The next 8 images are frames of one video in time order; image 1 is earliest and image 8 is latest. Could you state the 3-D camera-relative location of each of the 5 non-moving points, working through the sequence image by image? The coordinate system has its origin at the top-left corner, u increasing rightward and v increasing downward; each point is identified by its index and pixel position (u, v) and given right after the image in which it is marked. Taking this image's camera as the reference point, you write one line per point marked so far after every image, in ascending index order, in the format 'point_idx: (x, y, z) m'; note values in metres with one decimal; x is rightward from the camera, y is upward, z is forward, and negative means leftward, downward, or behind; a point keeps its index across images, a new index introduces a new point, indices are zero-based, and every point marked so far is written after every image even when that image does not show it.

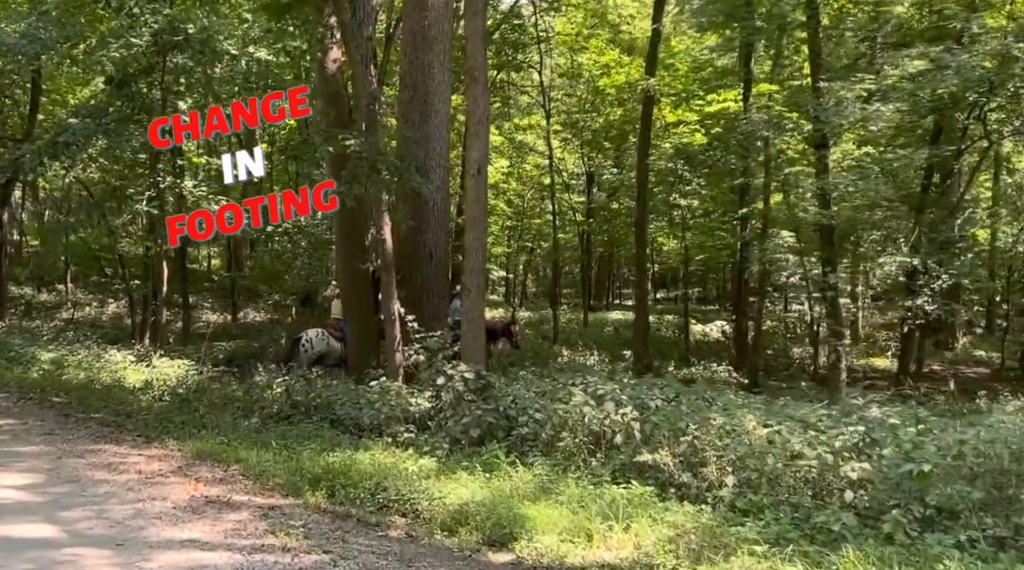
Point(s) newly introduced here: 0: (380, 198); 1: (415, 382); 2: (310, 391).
0: (-1.9, +1.3, +15.1) m
1: (-1.4, -1.4, +15.2) m
2: (-2.7, -1.4, +14.2) m
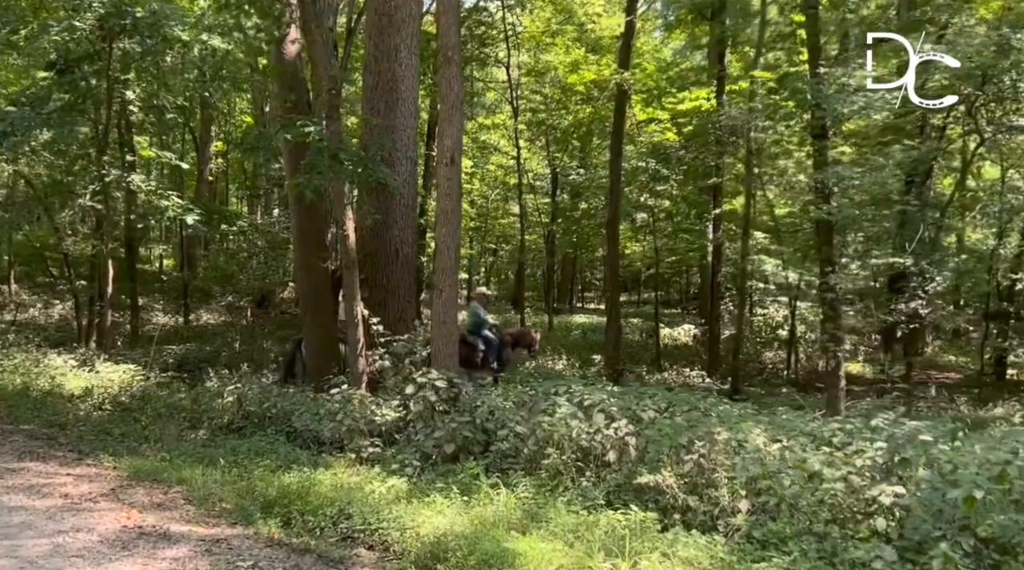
0: (-2.3, +1.3, +13.9) m
1: (-1.8, -1.4, +14.1) m
2: (-3.0, -1.4, +13.0) m
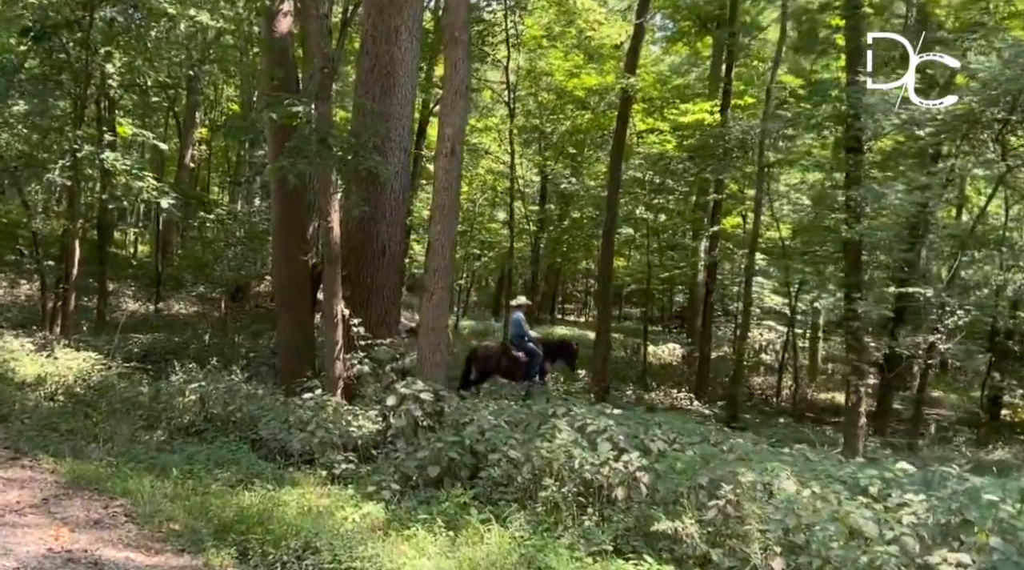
0: (-2.2, +1.3, +12.8) m
1: (-1.9, -1.4, +13.0) m
2: (-3.2, -1.3, +11.8) m
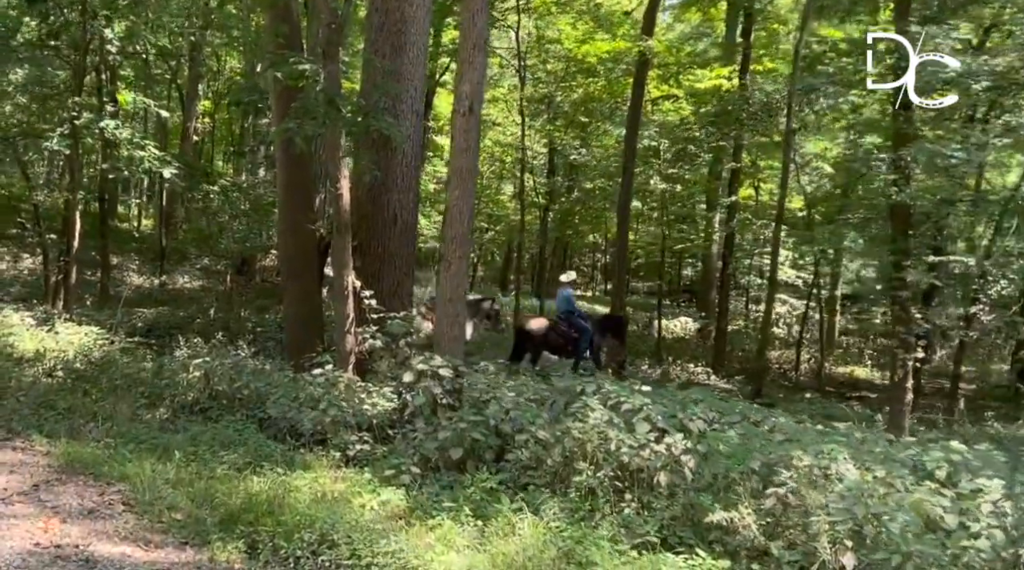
0: (-2.0, +1.7, +12.1) m
1: (-1.7, -1.0, +12.3) m
2: (-2.9, -1.0, +11.2) m
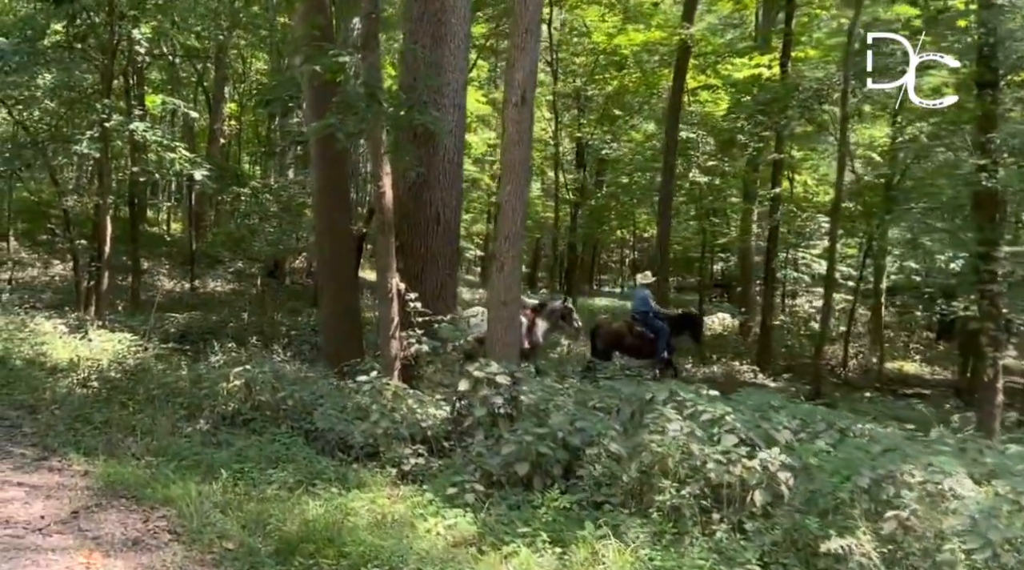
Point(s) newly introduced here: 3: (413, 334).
0: (-1.5, +1.6, +11.6) m
1: (-1.1, -1.1, +11.8) m
2: (-2.4, -1.0, +10.7) m
3: (-1.1, -0.6, +12.0) m
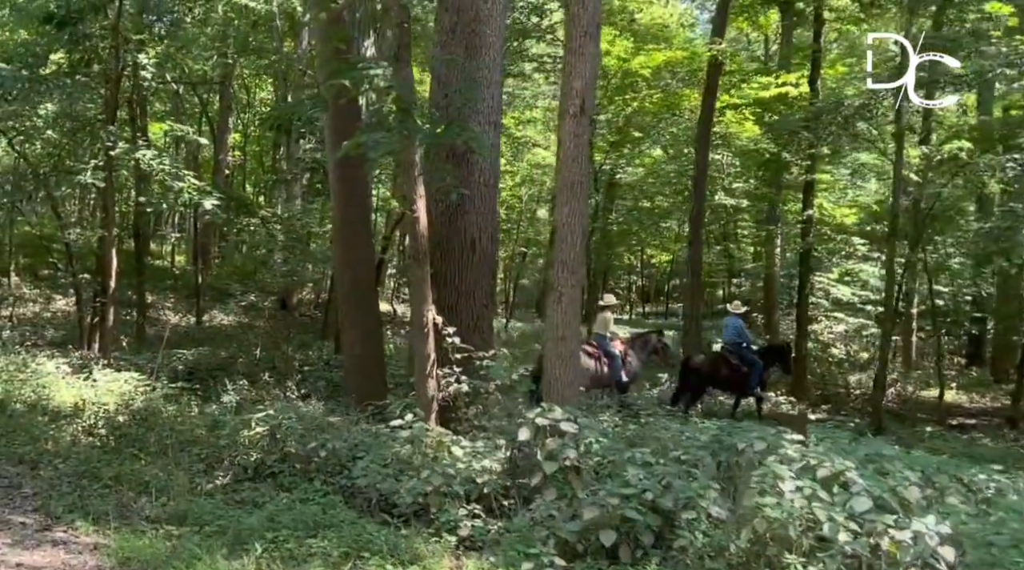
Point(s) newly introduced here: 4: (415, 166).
0: (-1.0, +1.3, +10.5) m
1: (-0.6, -1.4, +10.7) m
2: (-1.8, -1.4, +9.6) m
3: (-0.6, -0.9, +10.9) m
4: (-1.0, +1.2, +10.7) m
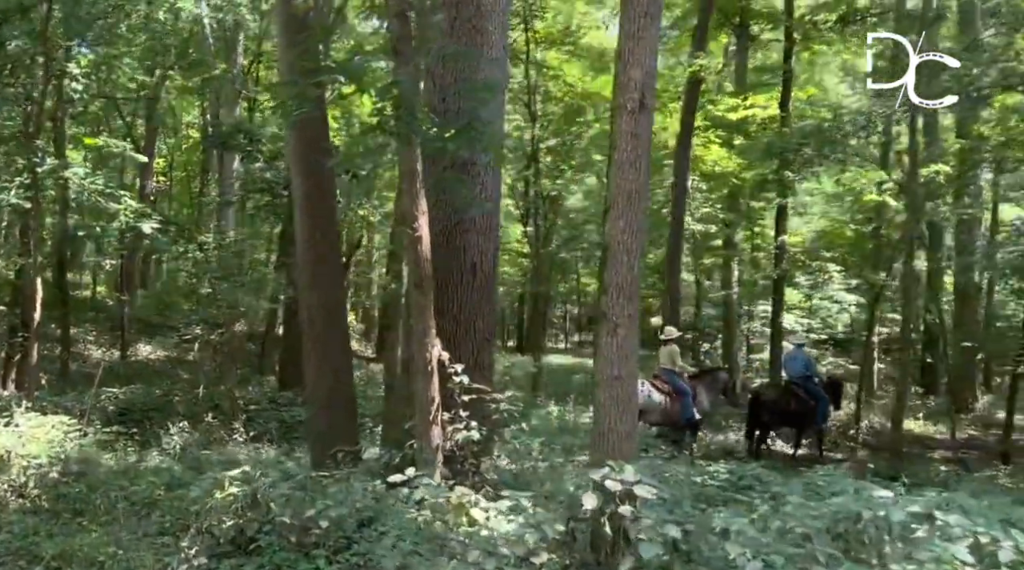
0: (-0.8, +1.0, +9.0) m
1: (-0.4, -1.7, +9.1) m
2: (-1.6, -1.6, +7.9) m
3: (-0.5, -1.2, +9.3) m
4: (-0.8, +0.9, +9.2) m
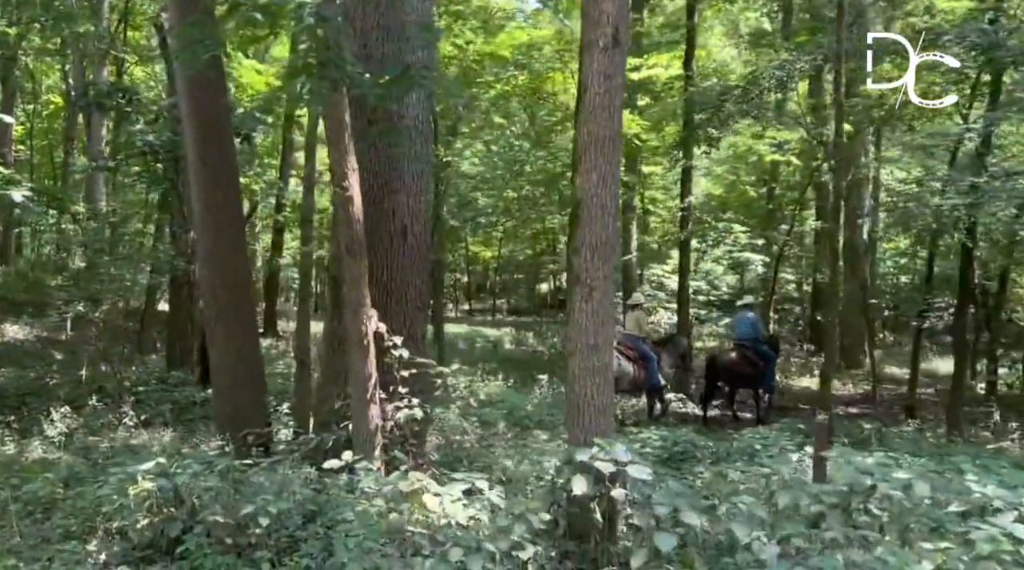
0: (-1.3, +1.3, +8.1) m
1: (-0.8, -1.4, +8.3) m
2: (-1.9, -1.4, +7.0) m
3: (-0.9, -0.9, +8.5) m
4: (-1.3, +1.2, +8.2) m
